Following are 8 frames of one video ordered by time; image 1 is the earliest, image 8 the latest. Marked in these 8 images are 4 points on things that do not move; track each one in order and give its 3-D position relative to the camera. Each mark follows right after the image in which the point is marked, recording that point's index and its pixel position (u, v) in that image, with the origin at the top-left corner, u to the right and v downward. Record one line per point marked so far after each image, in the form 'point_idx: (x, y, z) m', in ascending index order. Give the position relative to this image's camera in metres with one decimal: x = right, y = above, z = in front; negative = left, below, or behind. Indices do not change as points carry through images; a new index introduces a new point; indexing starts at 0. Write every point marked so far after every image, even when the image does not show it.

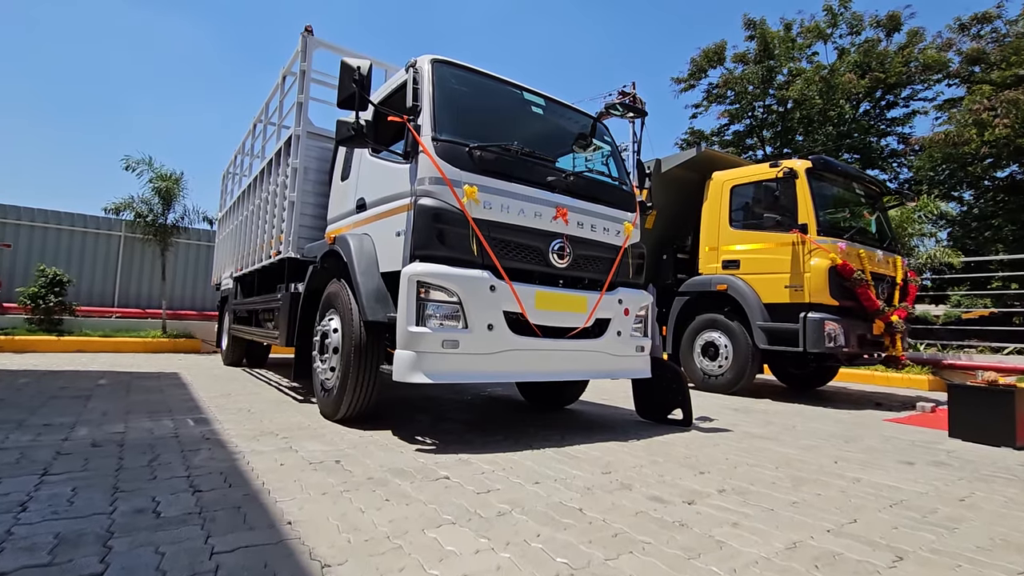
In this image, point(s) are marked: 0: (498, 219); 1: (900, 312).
0: (-0.1, +0.5, +3.8) m
1: (+5.3, -0.3, +7.0) m
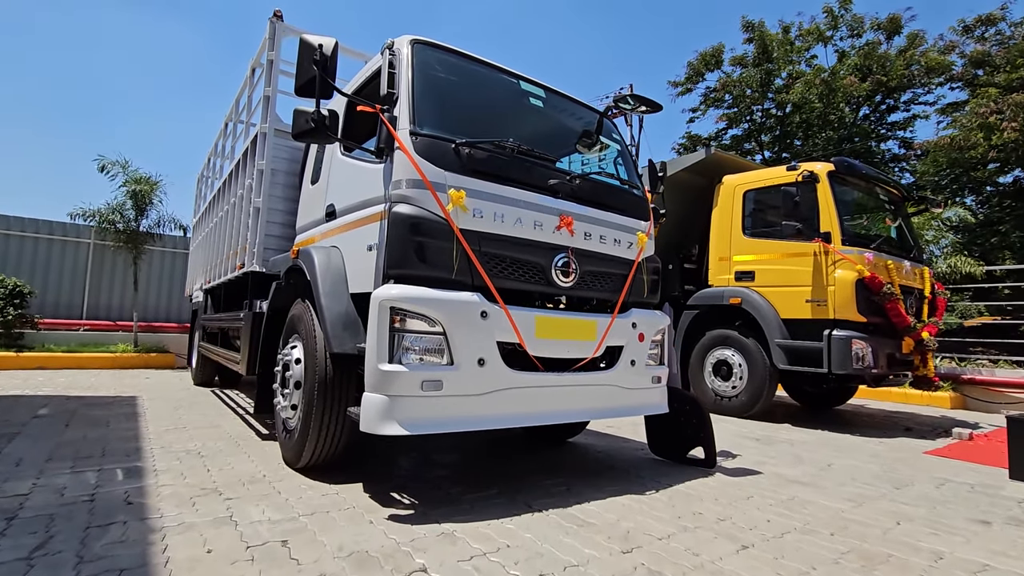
0: (-0.1, +0.3, +3.1) m
1: (+5.2, -0.5, +6.4) m
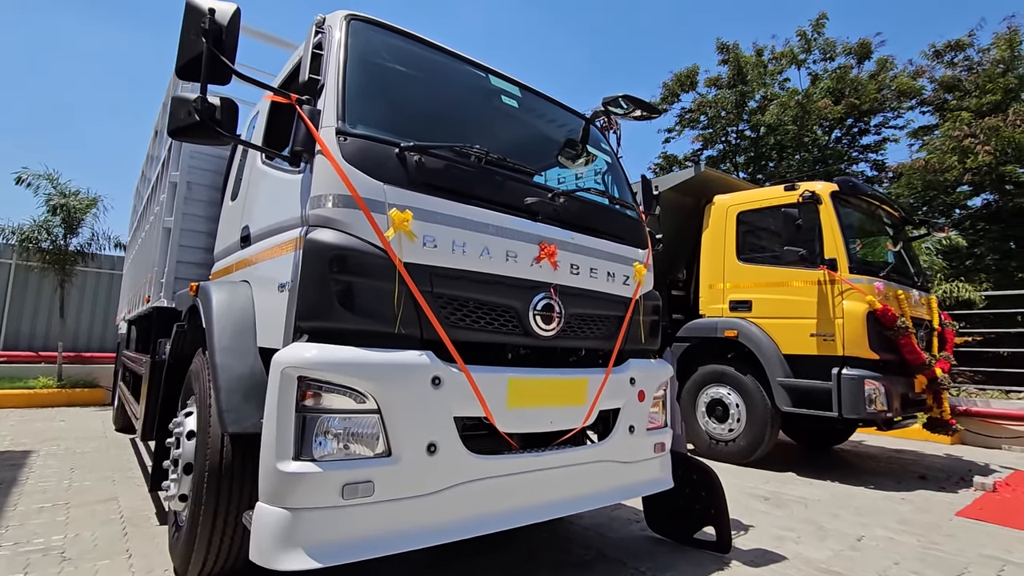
0: (-0.3, +0.1, +2.3) m
1: (+4.9, -0.9, +5.8) m
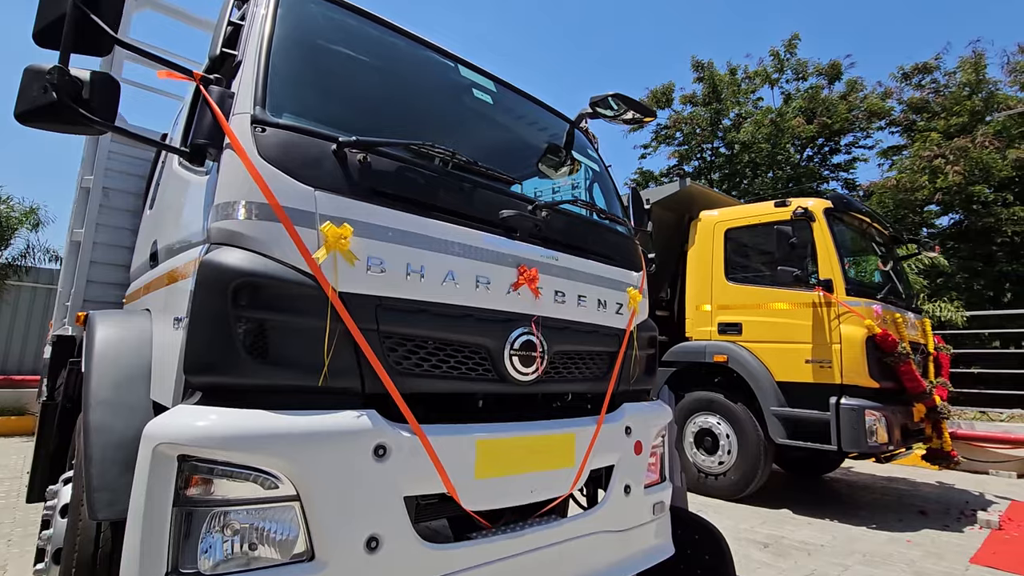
0: (-0.4, 0.0, +1.8) m
1: (+4.6, -1.1, +5.5) m
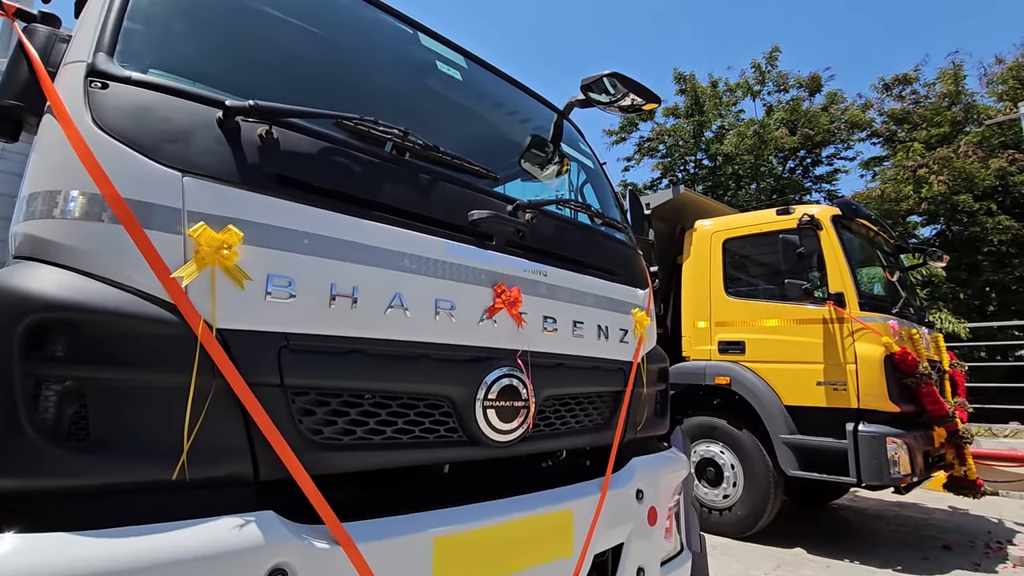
0: (-0.5, -0.1, +1.2) m
1: (+4.4, -1.2, +5.1) m
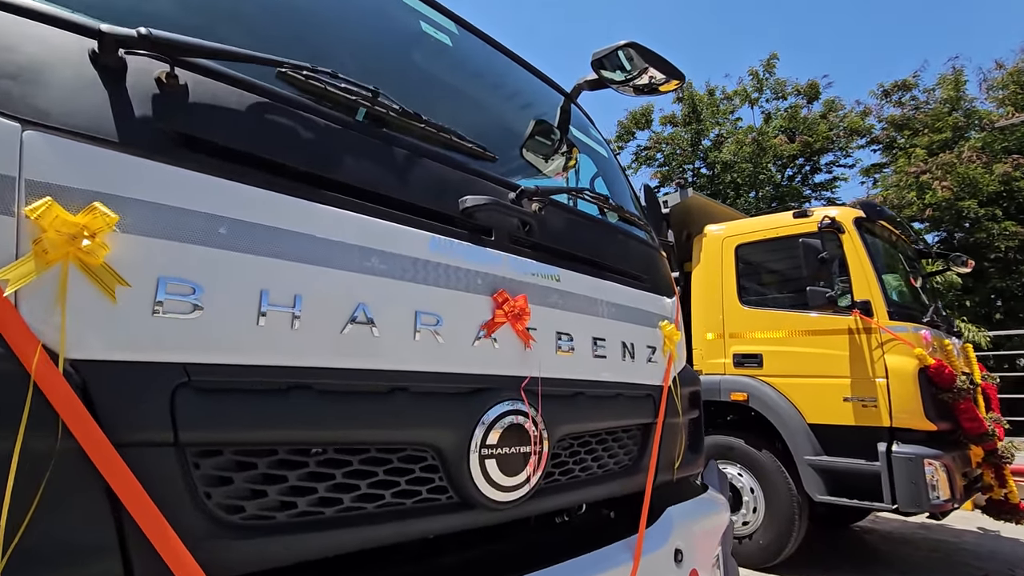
0: (-0.5, -0.1, +0.8) m
1: (+4.4, -1.3, +4.7) m
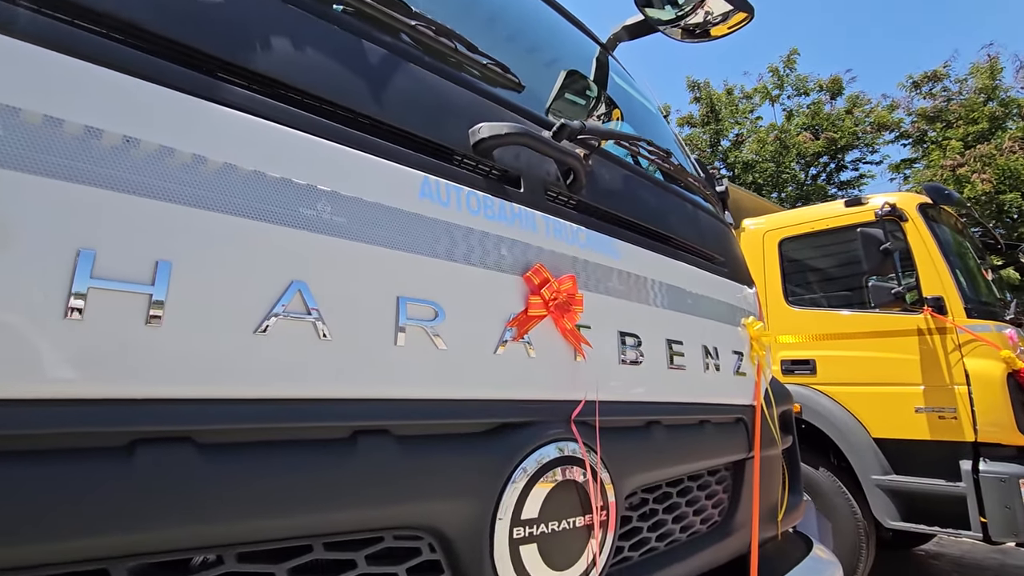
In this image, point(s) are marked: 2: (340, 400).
0: (-0.4, -0.1, +0.4) m
1: (+4.6, -1.2, +4.1) m
2: (-0.2, -0.1, +0.6) m
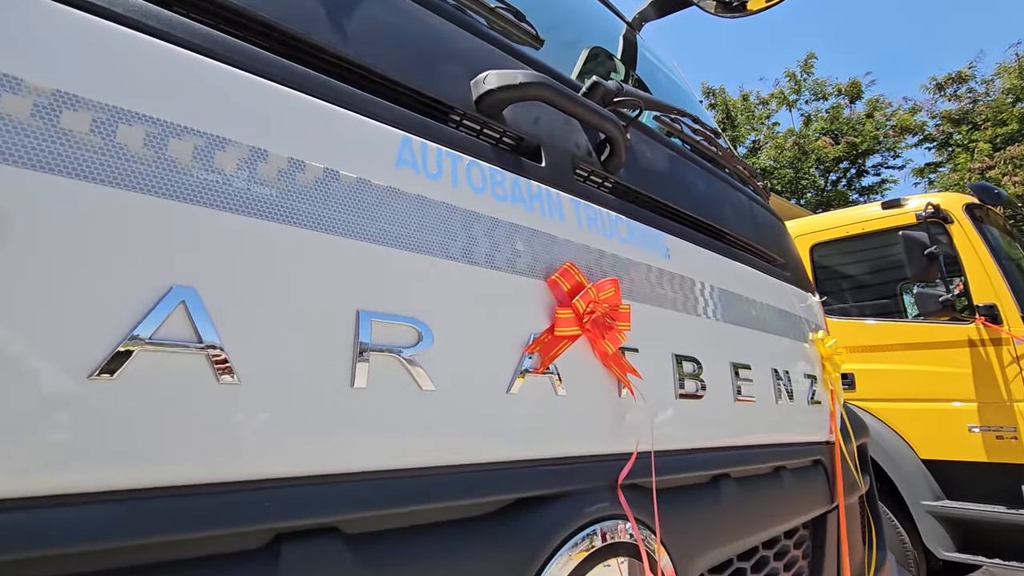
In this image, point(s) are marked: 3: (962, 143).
0: (-0.4, -0.1, +0.2) m
1: (+4.7, -1.3, +3.7) m
2: (-0.2, -0.1, +0.3) m
3: (+10.6, +3.5, +11.9) m
